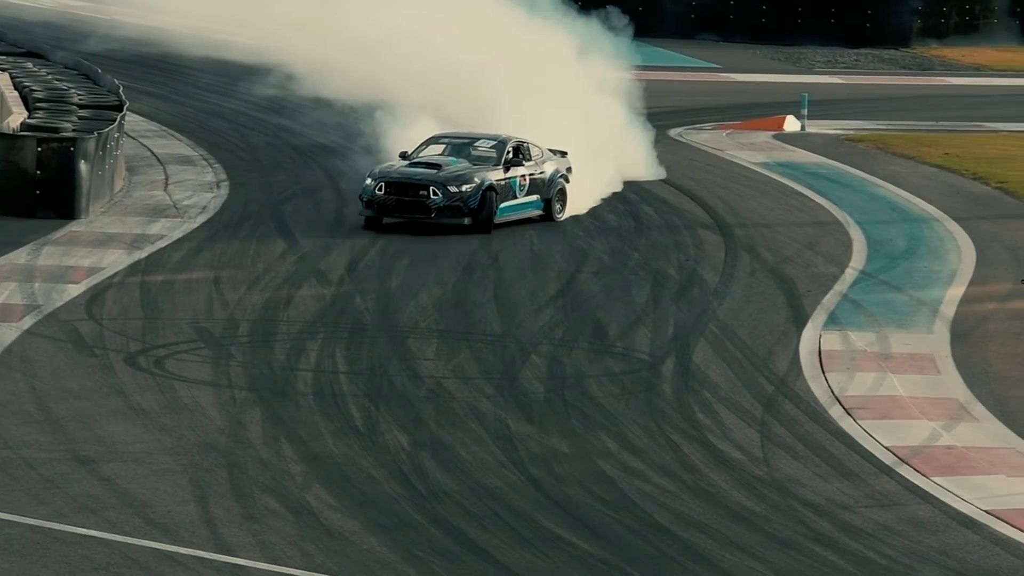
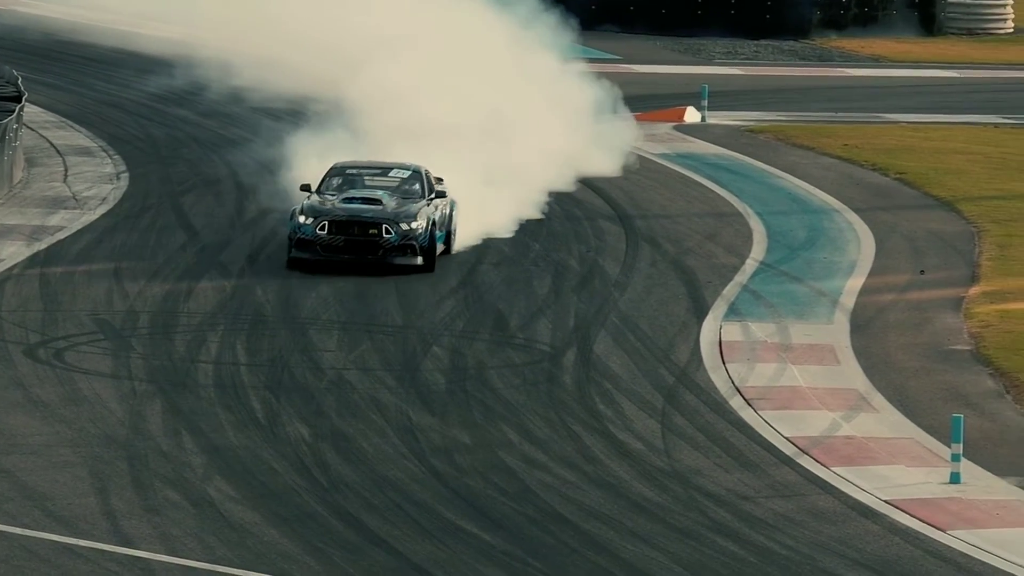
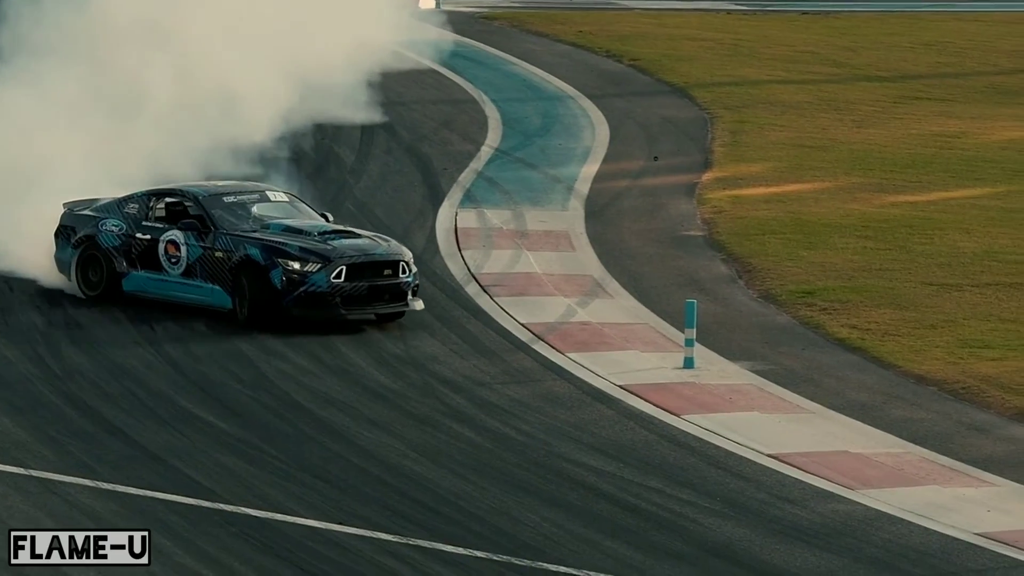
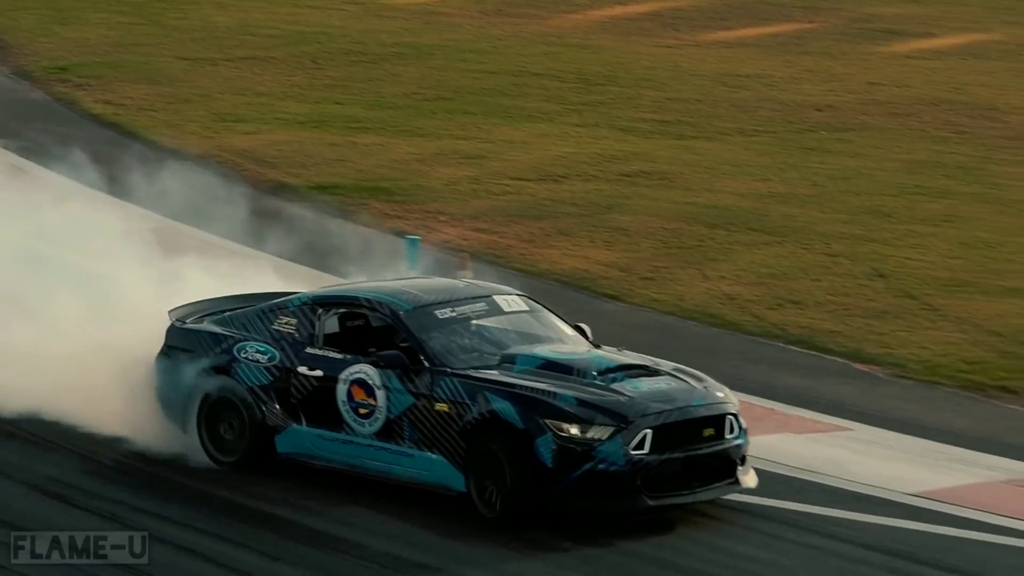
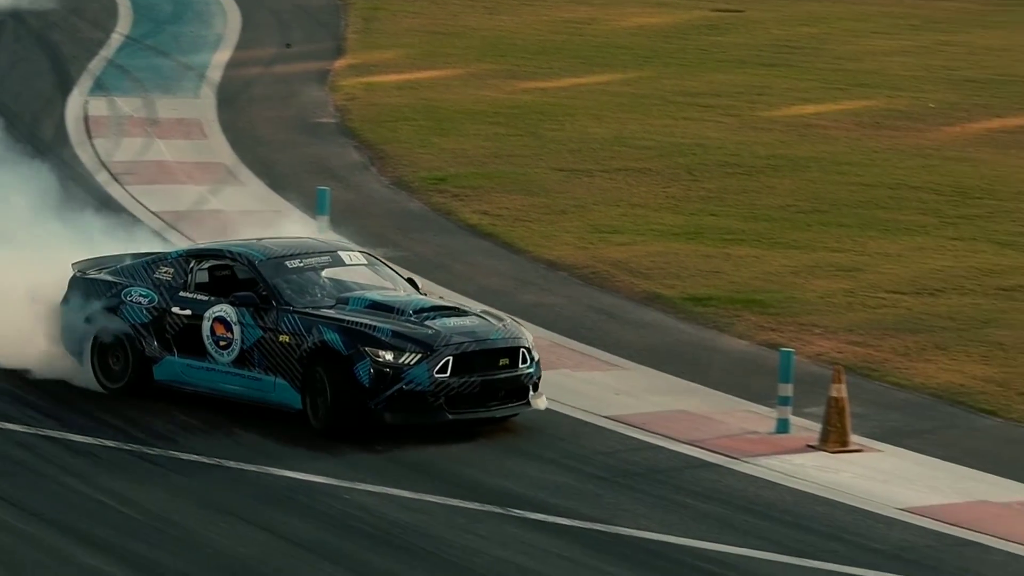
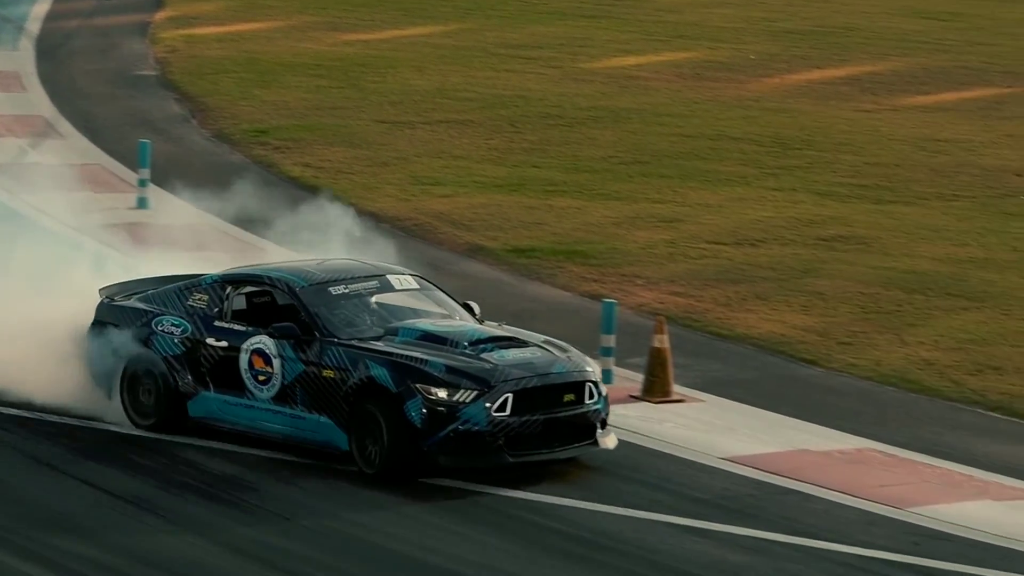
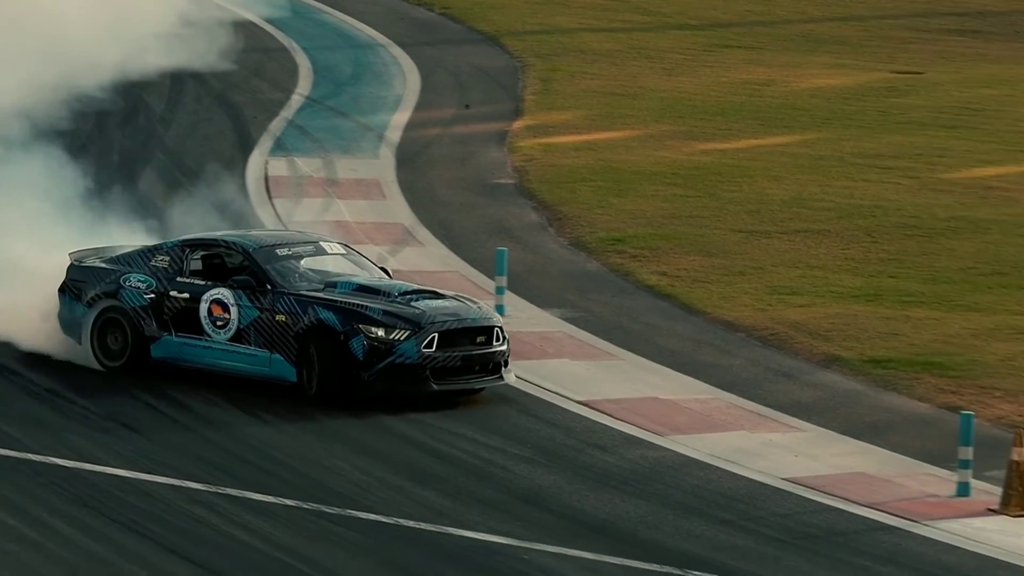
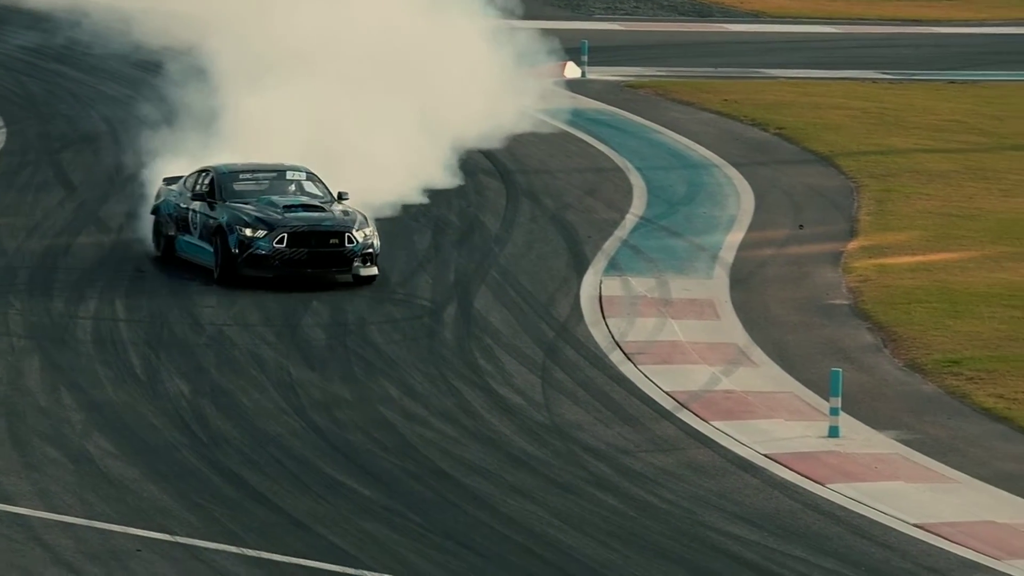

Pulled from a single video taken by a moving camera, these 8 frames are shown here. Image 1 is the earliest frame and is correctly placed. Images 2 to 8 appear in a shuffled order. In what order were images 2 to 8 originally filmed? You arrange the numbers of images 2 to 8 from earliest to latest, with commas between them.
2, 8, 3, 7, 5, 6, 4
